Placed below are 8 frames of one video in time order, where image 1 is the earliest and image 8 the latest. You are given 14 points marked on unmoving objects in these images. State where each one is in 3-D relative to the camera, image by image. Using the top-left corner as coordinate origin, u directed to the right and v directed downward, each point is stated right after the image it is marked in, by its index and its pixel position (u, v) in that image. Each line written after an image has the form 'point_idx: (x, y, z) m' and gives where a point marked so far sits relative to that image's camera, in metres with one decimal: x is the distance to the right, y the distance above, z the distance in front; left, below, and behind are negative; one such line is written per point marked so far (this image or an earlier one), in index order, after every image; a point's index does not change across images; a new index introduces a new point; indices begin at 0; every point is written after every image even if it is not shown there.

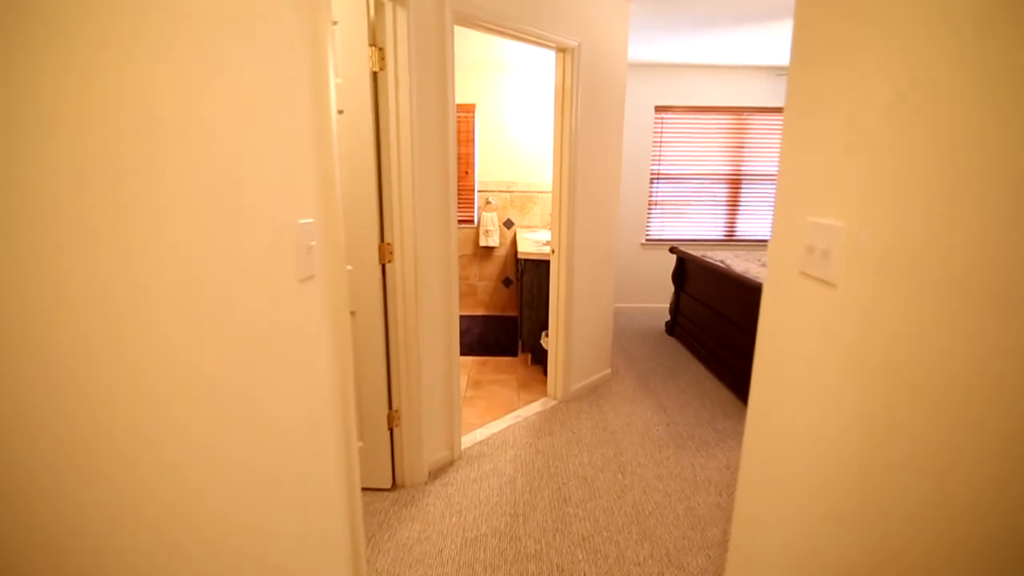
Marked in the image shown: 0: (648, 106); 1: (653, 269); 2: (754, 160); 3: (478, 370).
0: (+1.2, +1.7, +4.5) m
1: (+1.4, +0.2, +4.9) m
2: (+2.3, +1.2, +4.7) m
3: (-0.2, -0.6, +3.3) m
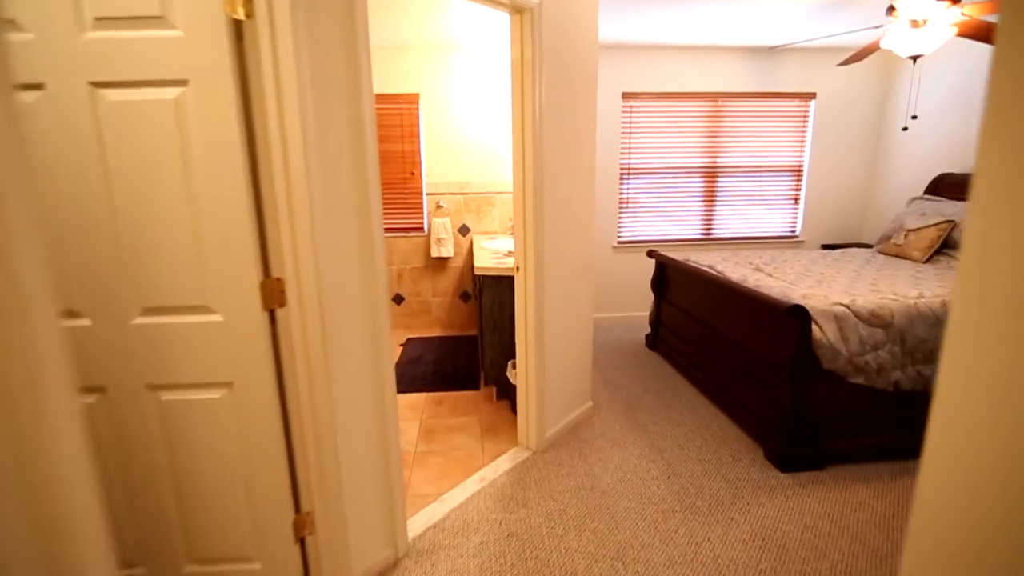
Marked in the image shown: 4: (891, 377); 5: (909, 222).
0: (+0.8, +1.6, +4.0) m
1: (+1.0, +0.1, +4.4) m
2: (+1.9, +1.2, +4.3) m
3: (-0.4, -0.7, +2.7) m
4: (+1.7, -0.4, +2.2) m
5: (+2.8, +0.5, +3.4) m
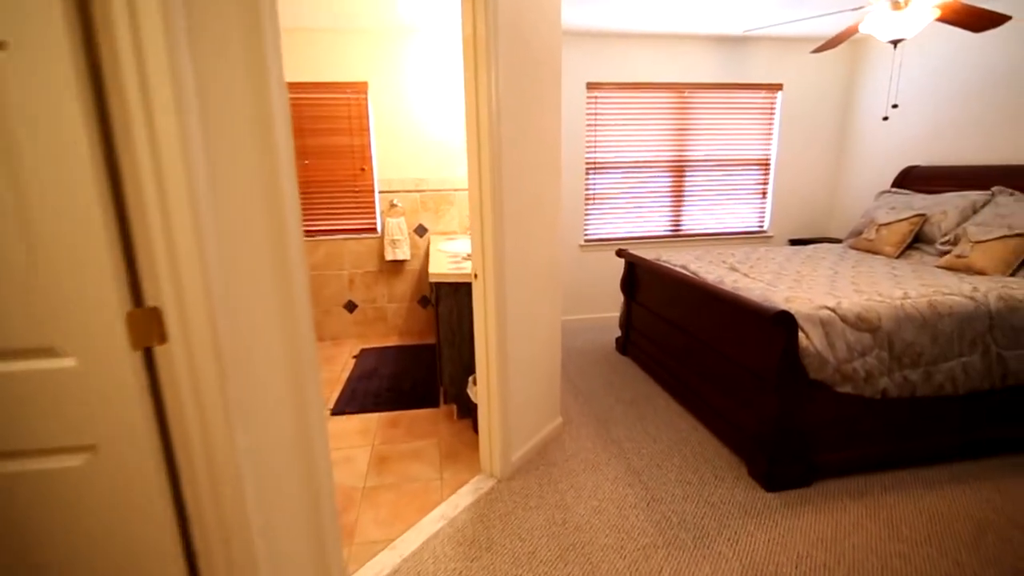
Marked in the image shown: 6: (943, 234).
0: (+0.5, +1.6, +3.8) m
1: (+0.7, +0.1, +4.2) m
2: (+1.5, +1.2, +4.1) m
3: (-0.6, -0.7, +2.5) m
4: (+1.5, -0.4, +2.0) m
5: (+2.5, +0.5, +3.3) m
6: (+2.6, +0.3, +3.0) m
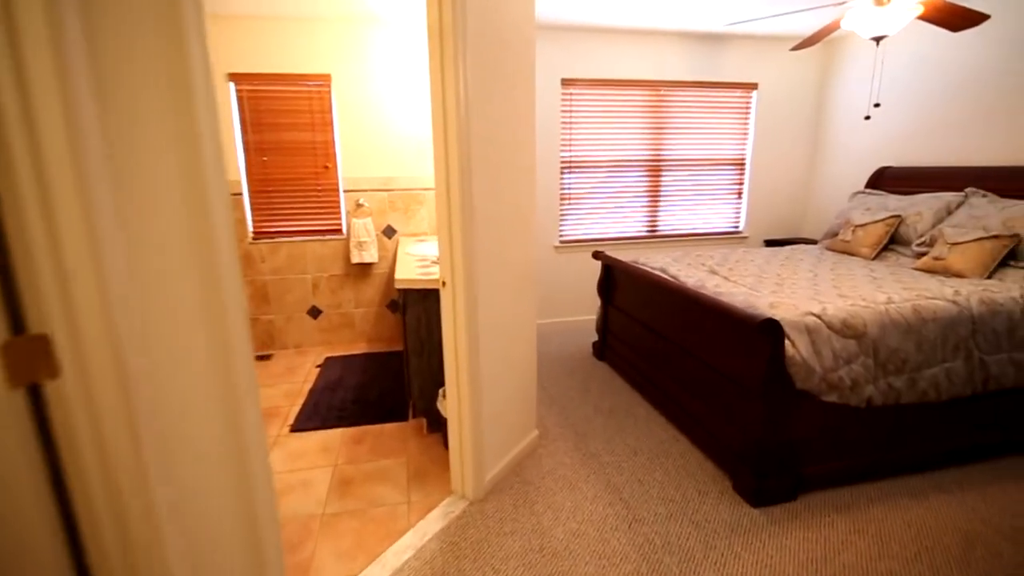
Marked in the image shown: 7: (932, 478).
0: (+0.3, +1.6, +3.7) m
1: (+0.5, +0.1, +4.1) m
2: (+1.3, +1.2, +4.1) m
3: (-0.8, -0.8, +2.3) m
4: (+1.4, -0.4, +2.0) m
5: (+2.3, +0.5, +3.3) m
6: (+2.4, +0.3, +2.9) m
7: (+1.8, -0.8, +2.1) m
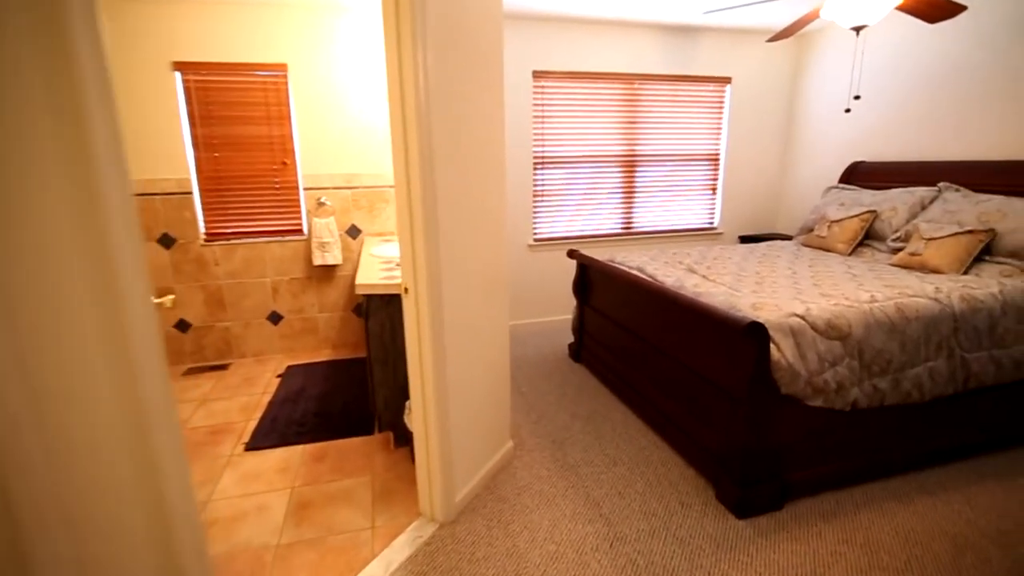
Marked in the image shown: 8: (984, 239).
0: (+0.1, +1.6, +3.5) m
1: (+0.3, +0.1, +4.0) m
2: (+1.1, +1.2, +4.0) m
3: (-0.9, -0.8, +2.1) m
4: (+1.3, -0.4, +1.9) m
5: (+2.1, +0.5, +3.3) m
6: (+2.3, +0.3, +2.9) m
7: (+1.7, -0.8, +2.1) m
8: (+2.4, +0.2, +2.5) m
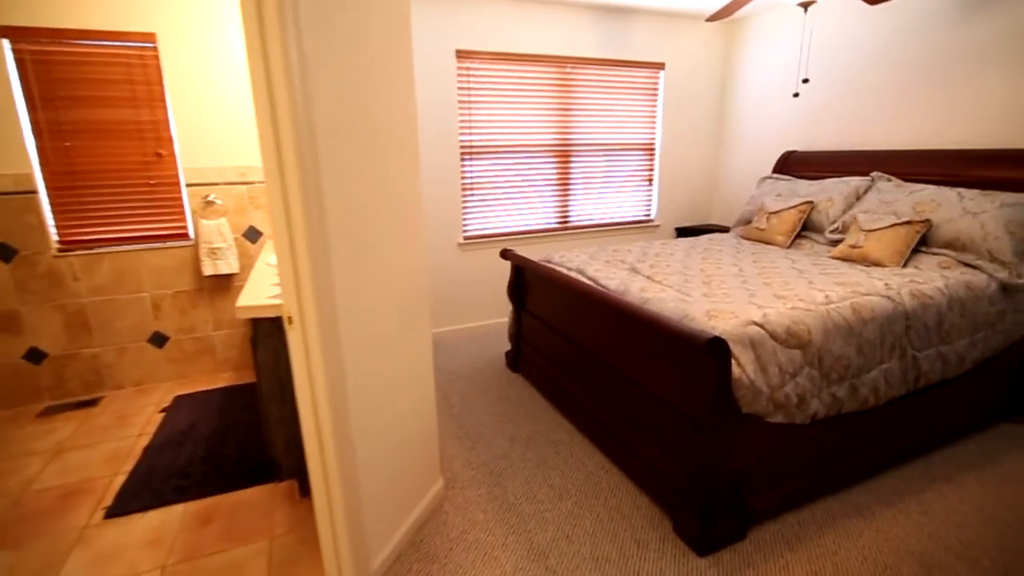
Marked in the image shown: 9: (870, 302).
0: (-0.4, +1.5, +3.2) m
1: (-0.2, +0.1, +3.7) m
2: (+0.5, +1.2, +3.7) m
3: (-1.1, -0.9, +1.7) m
4: (+1.0, -0.4, +1.7) m
5: (+1.7, +0.6, +3.2) m
6: (+1.8, +0.4, +2.9) m
7: (+1.4, -0.8, +2.0) m
8: (+2.0, +0.3, +2.4) m
9: (+1.4, -0.1, +1.9) m
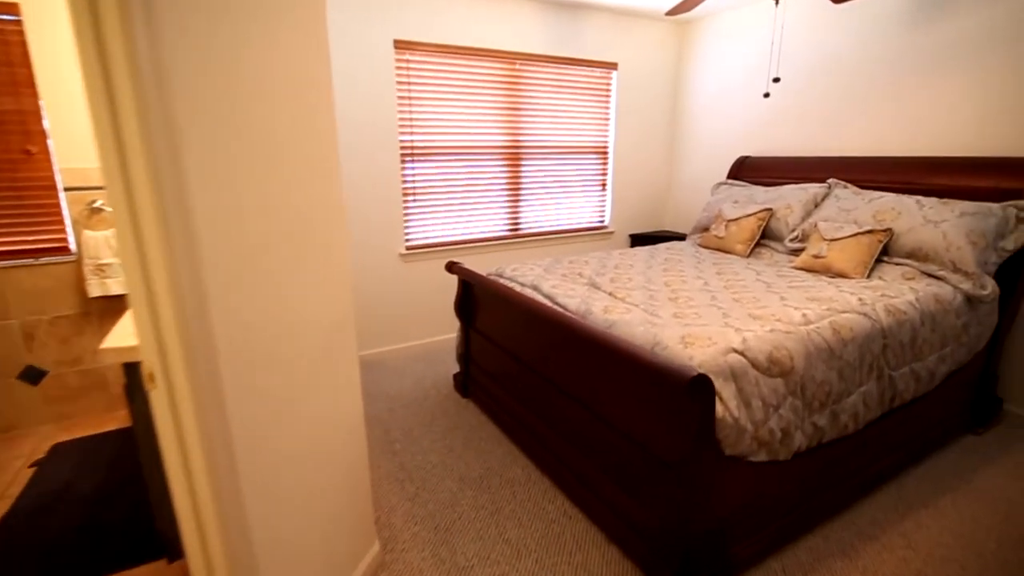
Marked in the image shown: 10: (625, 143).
0: (-0.8, +1.4, +2.9) m
1: (-0.6, 0.0, +3.3) m
2: (+0.1, +1.1, +3.5) m
3: (-1.2, -1.0, +1.3) m
4: (+0.9, -0.5, +1.6) m
5: (+1.3, +0.5, +3.1) m
6: (+1.6, +0.3, +2.8) m
7: (+1.3, -0.9, +1.8) m
8: (+1.8, +0.2, +2.3) m
9: (+1.2, -0.1, +1.7) m
10: (+0.9, +1.1, +3.9) m
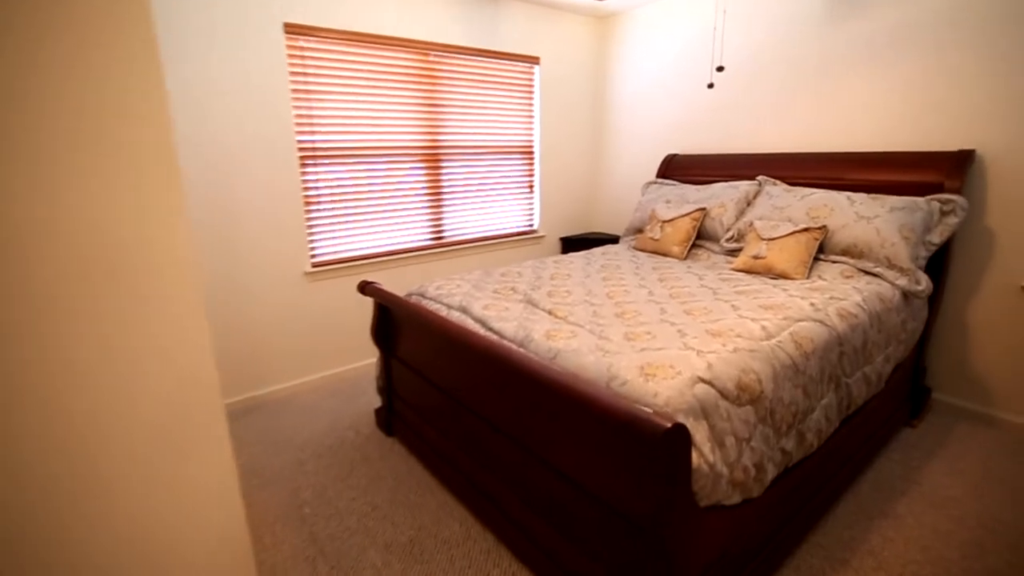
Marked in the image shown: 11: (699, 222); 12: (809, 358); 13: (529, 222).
0: (-1.2, +1.3, +2.4) m
1: (-1.0, -0.1, +2.9) m
2: (-0.4, +1.1, +3.2) m
3: (-1.3, -1.1, +0.8) m
4: (+0.7, -0.5, +1.4) m
5: (+0.9, +0.5, +2.9) m
6: (+1.2, +0.3, +2.7) m
7: (+1.1, -0.9, +1.7) m
8: (+1.4, +0.2, +2.3) m
9: (+1.0, -0.1, +1.6) m
10: (+0.3, +1.1, +3.7) m
11: (+1.1, +0.4, +2.8) m
12: (+0.9, -0.2, +1.5) m
13: (+0.1, +0.5, +3.8) m
